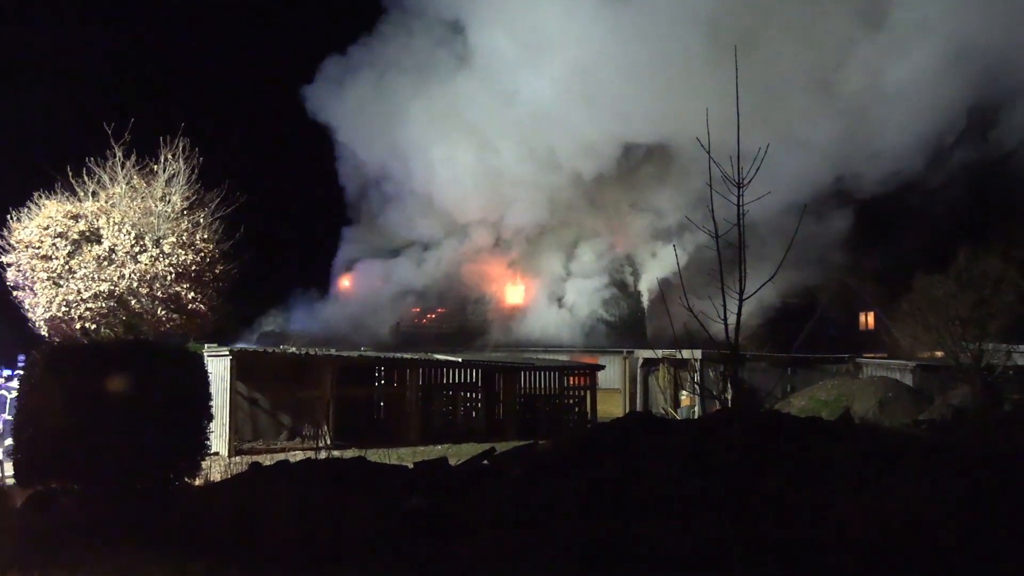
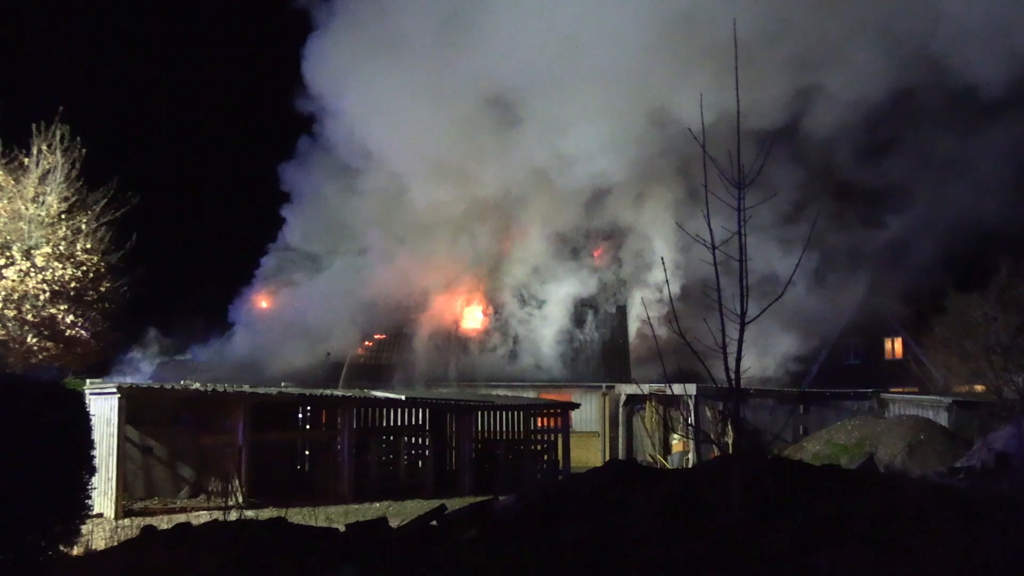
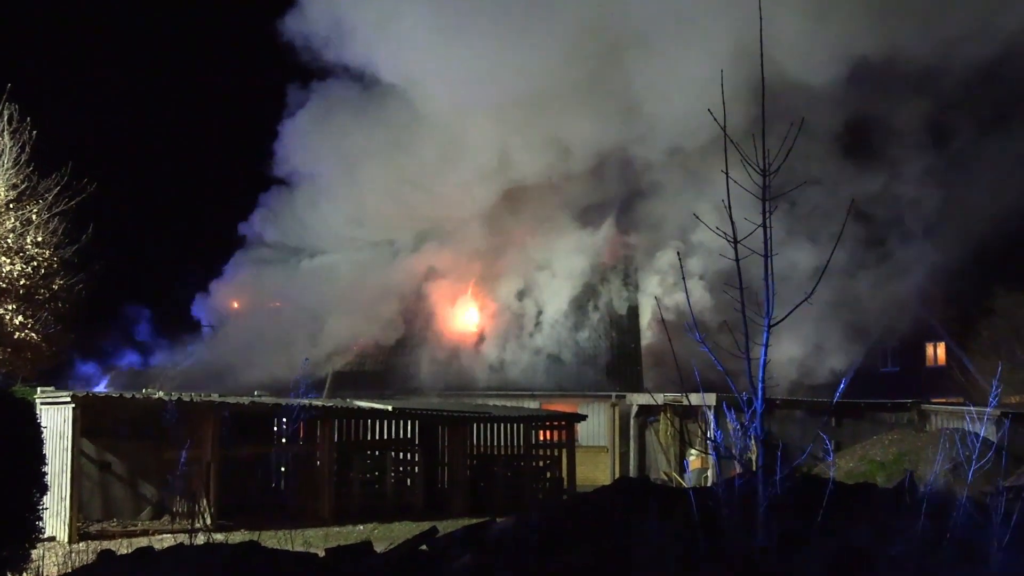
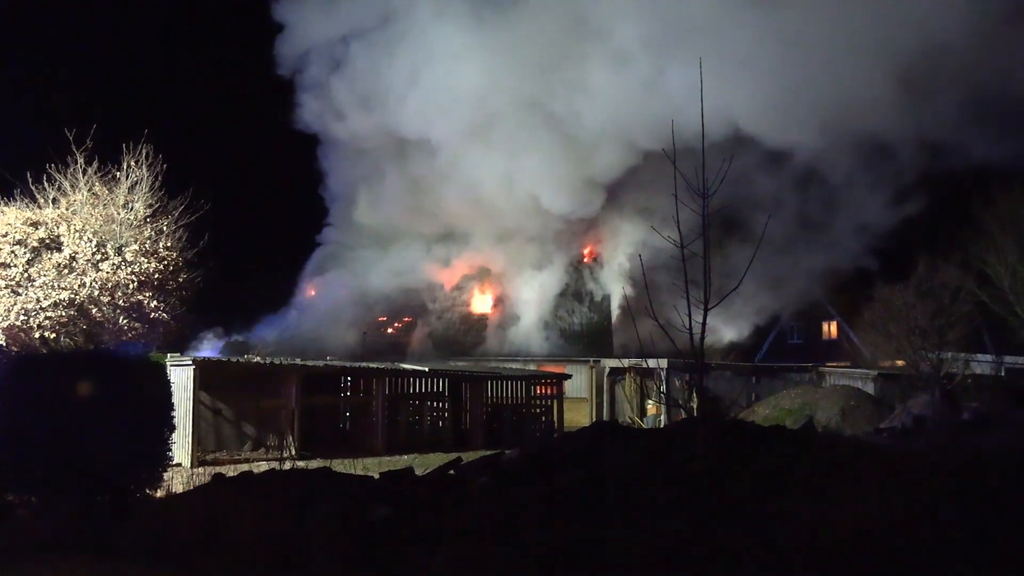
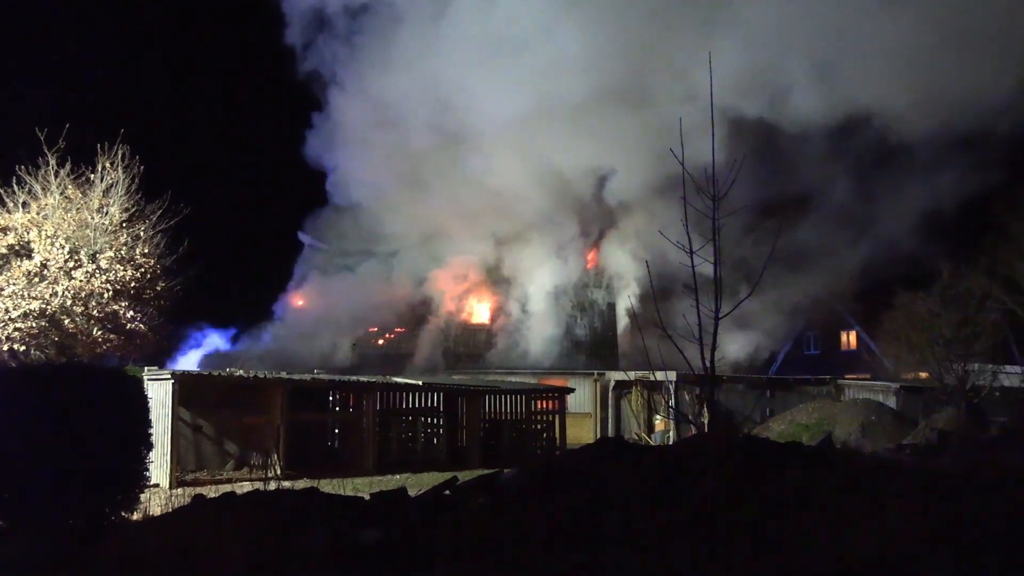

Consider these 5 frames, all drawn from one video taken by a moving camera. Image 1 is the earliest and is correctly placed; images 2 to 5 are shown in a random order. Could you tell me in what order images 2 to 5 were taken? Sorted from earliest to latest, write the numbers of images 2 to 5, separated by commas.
4, 5, 2, 3
